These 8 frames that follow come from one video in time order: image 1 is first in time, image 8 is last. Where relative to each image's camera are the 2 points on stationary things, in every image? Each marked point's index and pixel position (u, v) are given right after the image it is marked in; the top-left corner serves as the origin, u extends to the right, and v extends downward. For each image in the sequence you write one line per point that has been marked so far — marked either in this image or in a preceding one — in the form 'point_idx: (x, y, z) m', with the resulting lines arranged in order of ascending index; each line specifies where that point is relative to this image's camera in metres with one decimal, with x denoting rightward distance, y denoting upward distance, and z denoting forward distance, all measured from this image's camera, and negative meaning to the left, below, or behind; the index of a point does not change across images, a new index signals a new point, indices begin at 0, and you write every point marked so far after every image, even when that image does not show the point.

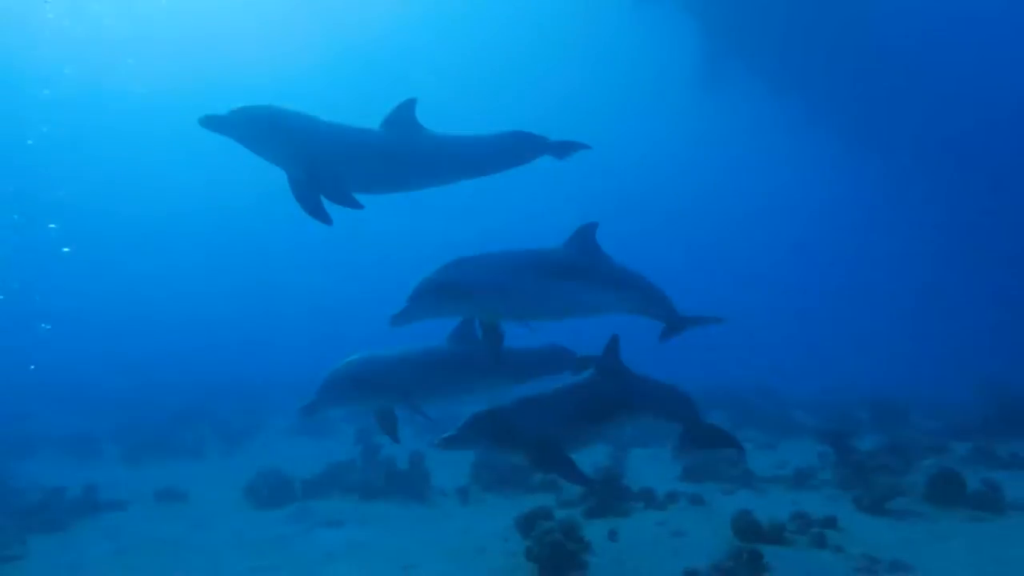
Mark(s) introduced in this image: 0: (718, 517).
0: (+3.7, -4.1, +11.1) m
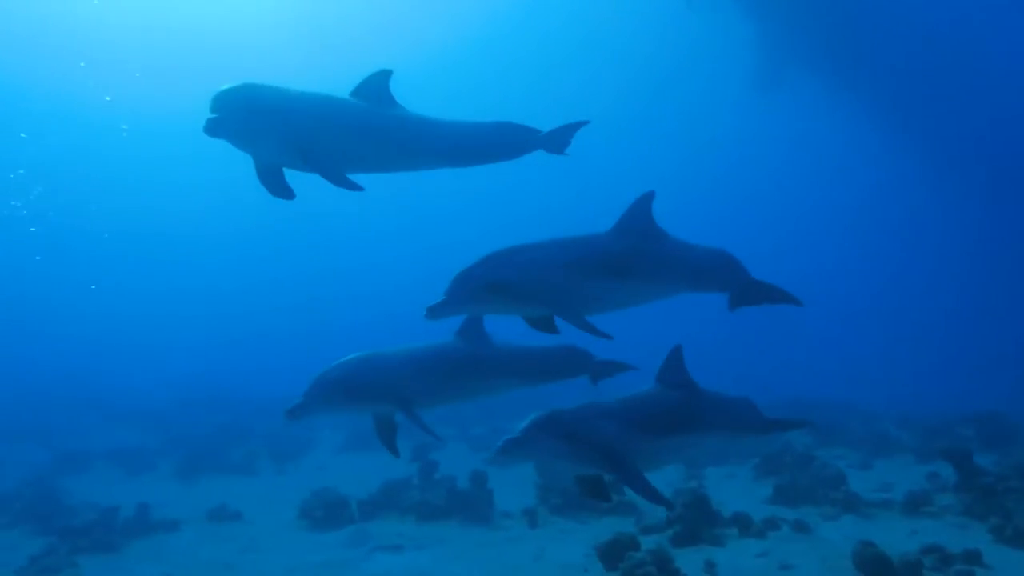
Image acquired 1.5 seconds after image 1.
0: (+5.0, -4.1, +9.6) m
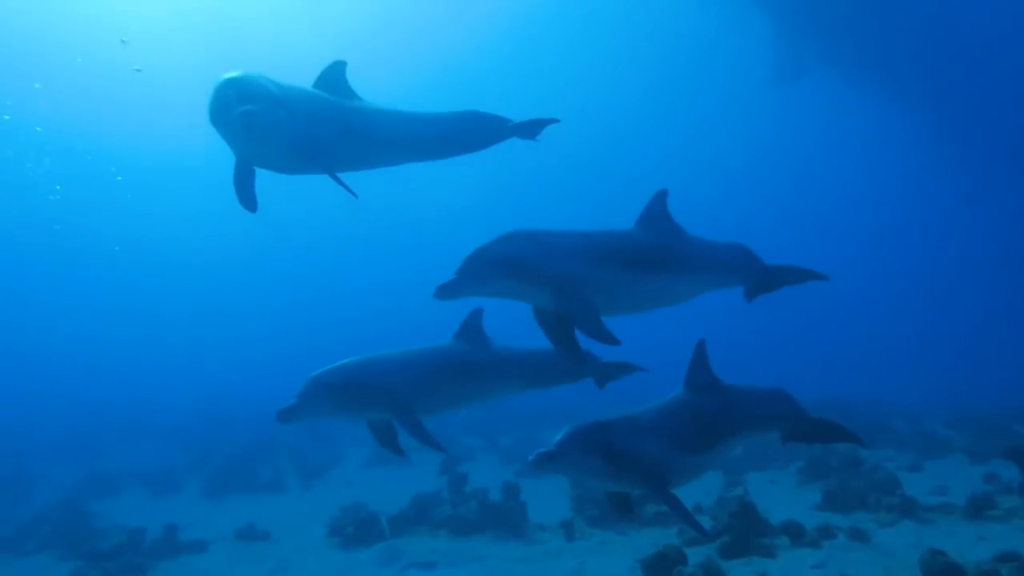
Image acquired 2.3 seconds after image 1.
0: (+5.5, -3.9, +8.9) m
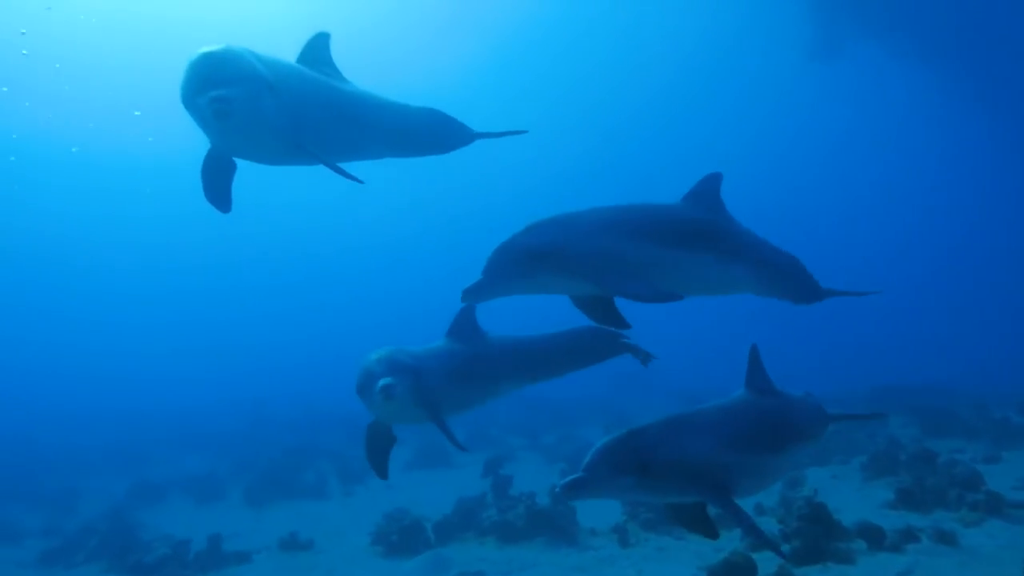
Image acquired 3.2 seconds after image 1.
0: (+6.3, -3.6, +8.1) m
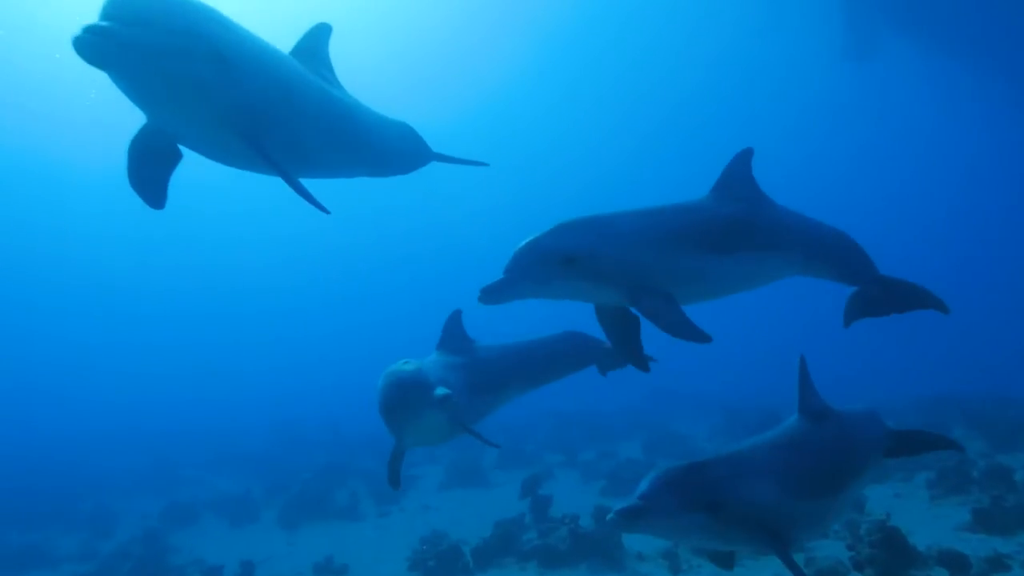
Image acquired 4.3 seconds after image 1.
0: (+6.8, -3.6, +7.2) m
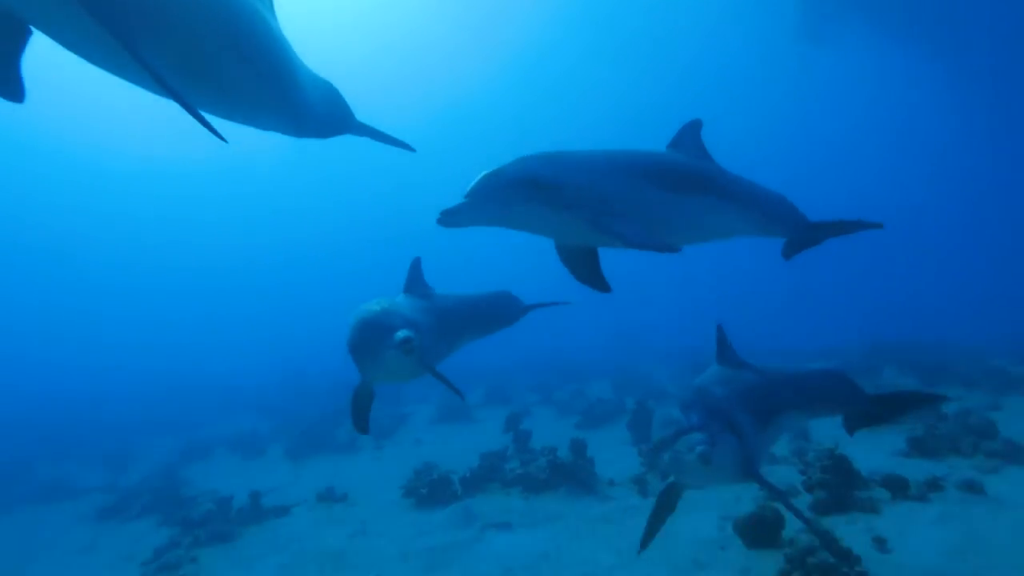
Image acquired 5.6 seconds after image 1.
0: (+6.8, -3.0, +8.4) m
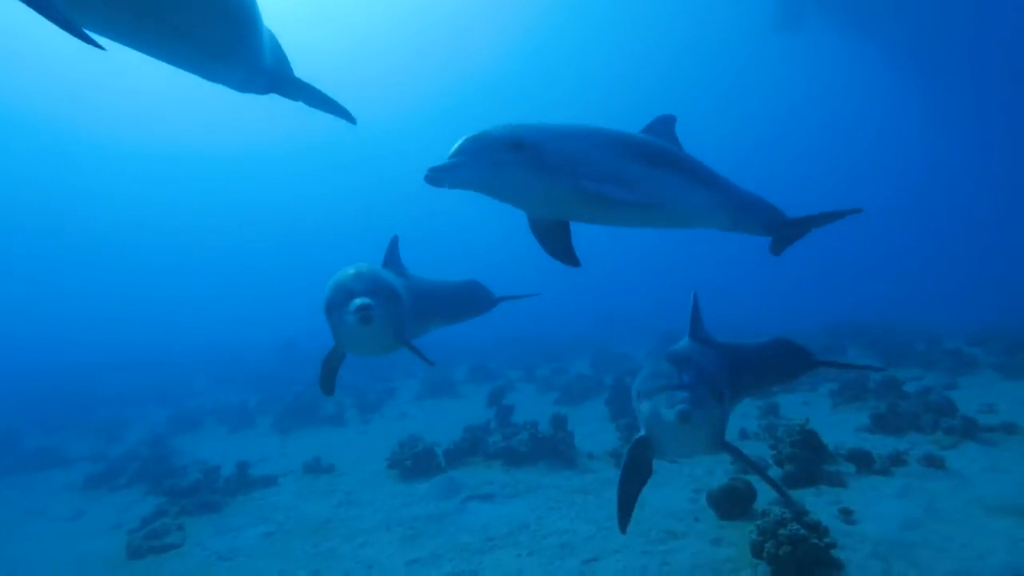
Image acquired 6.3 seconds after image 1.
0: (+6.6, -2.8, +8.9) m
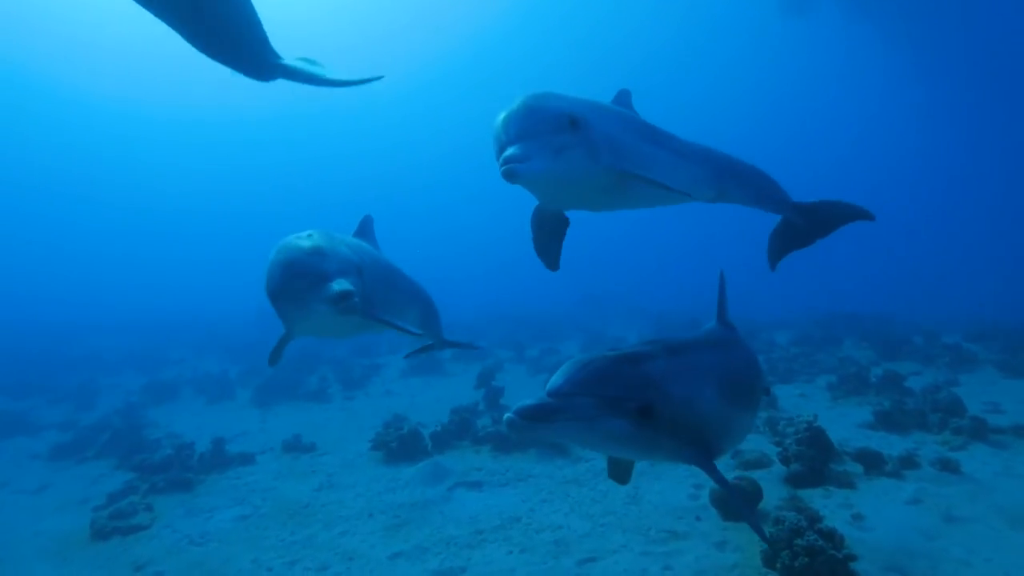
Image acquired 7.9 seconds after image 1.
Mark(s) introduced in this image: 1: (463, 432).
0: (+6.5, -2.7, +8.5) m
1: (-1.0, -2.8, +11.7) m
